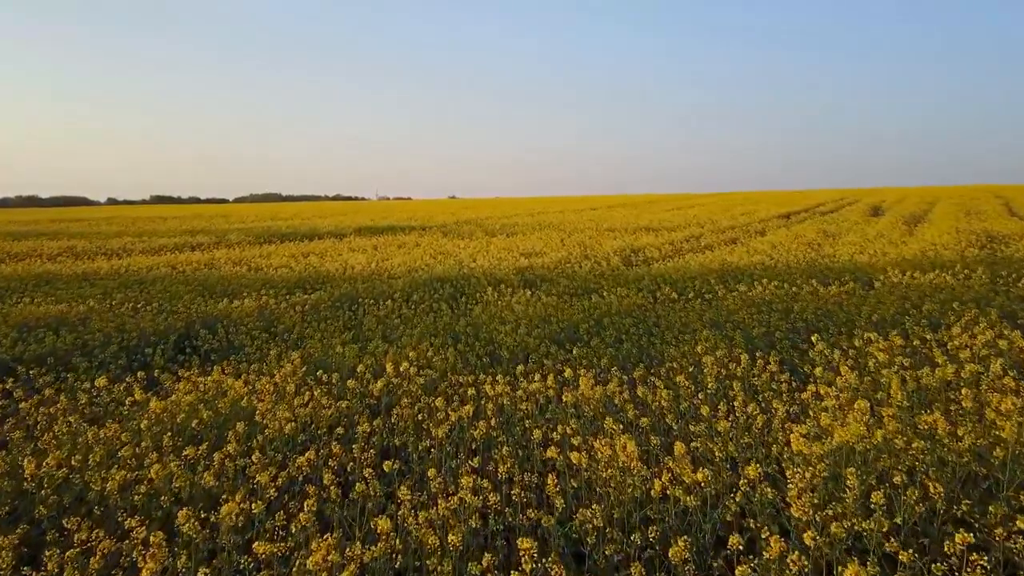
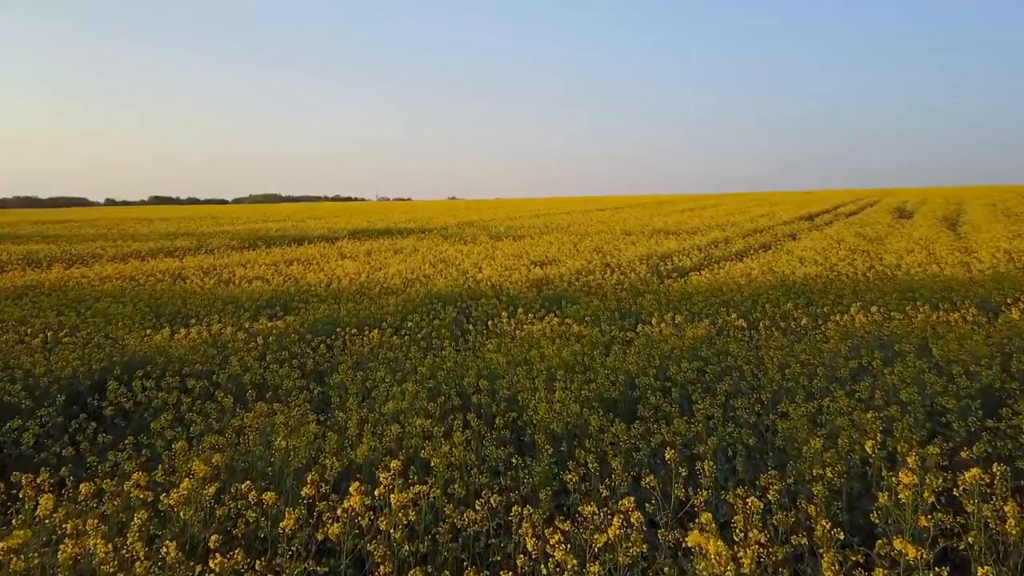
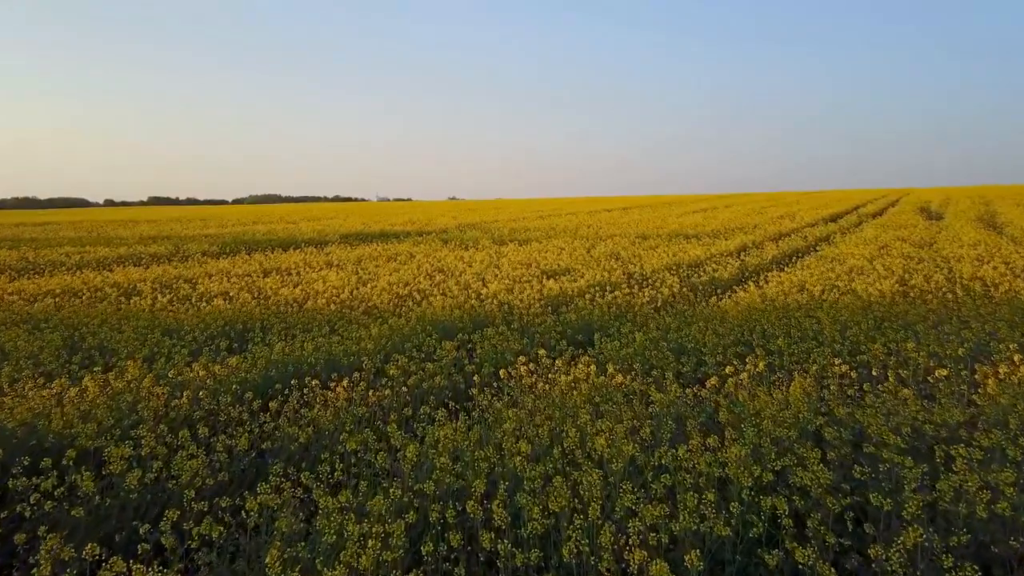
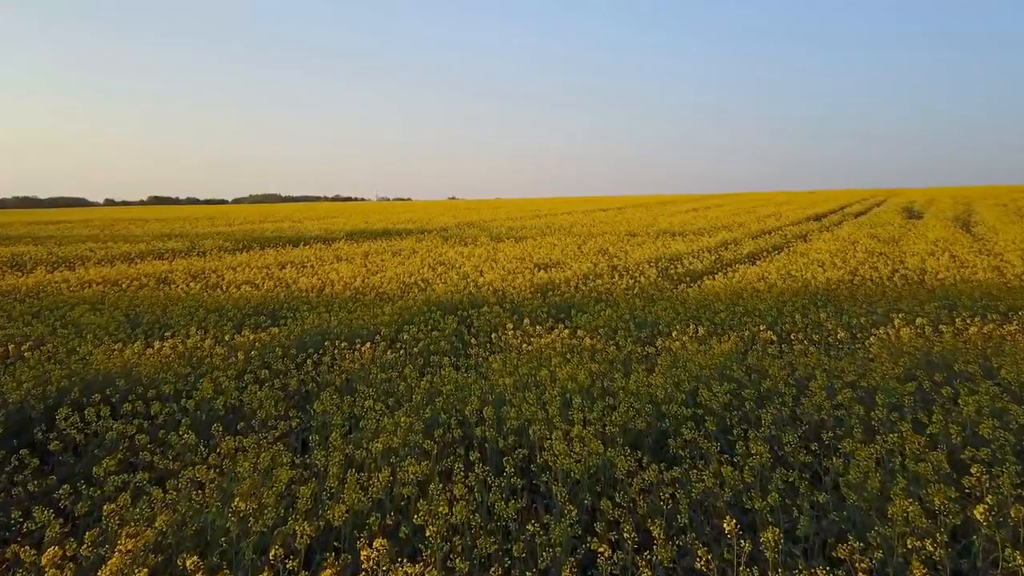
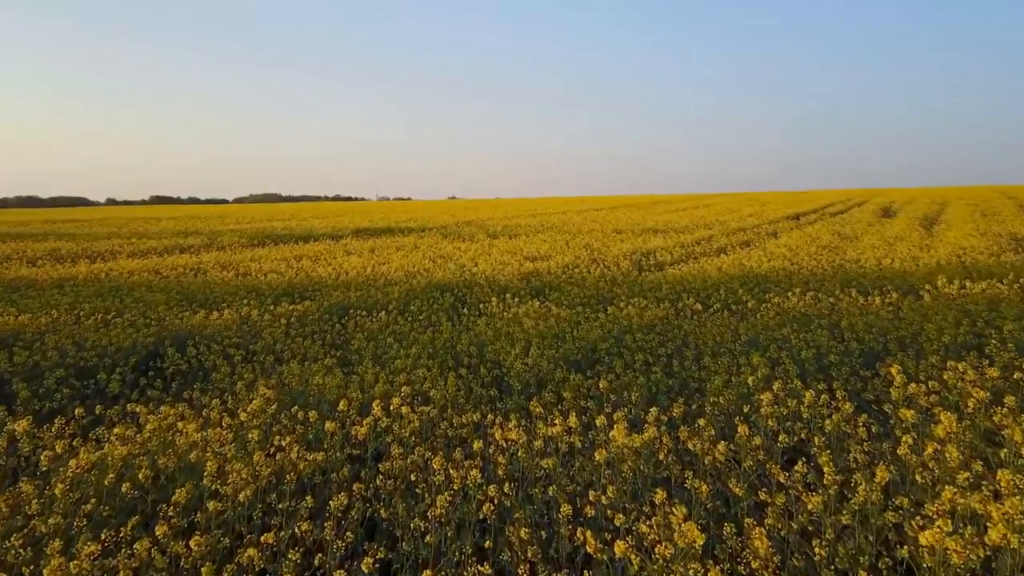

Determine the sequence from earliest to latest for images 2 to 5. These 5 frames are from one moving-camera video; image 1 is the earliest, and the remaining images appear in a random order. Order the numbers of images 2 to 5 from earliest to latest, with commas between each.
5, 2, 4, 3
